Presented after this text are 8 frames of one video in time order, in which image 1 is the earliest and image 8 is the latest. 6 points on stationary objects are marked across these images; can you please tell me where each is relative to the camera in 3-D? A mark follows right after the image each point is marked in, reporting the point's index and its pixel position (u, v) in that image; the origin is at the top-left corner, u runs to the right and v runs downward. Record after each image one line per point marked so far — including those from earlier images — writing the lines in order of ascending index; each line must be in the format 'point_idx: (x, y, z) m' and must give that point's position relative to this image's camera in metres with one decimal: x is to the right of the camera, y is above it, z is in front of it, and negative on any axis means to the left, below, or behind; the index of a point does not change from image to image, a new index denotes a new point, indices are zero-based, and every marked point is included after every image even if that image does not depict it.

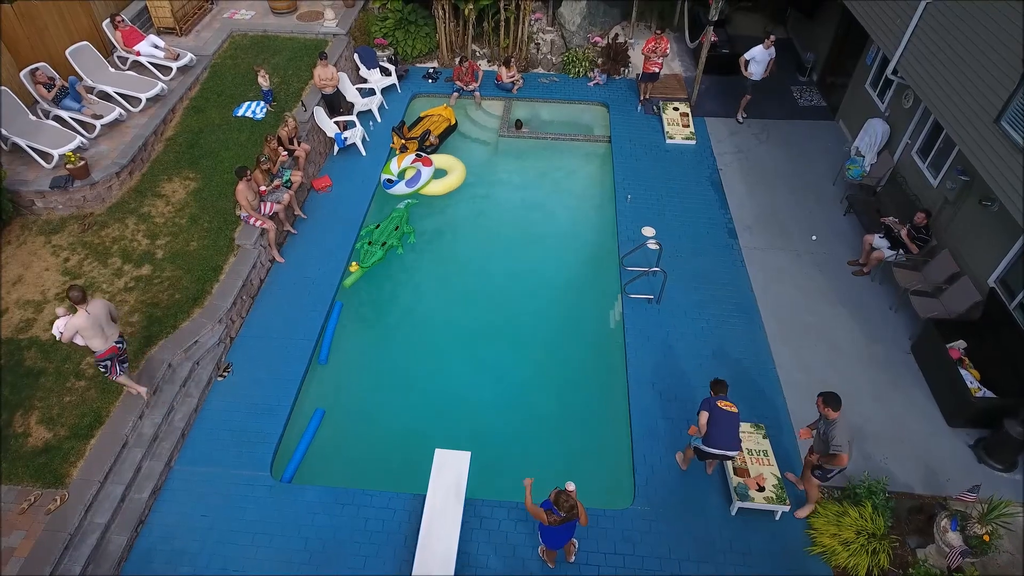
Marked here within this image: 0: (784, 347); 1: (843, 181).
0: (+4.2, -0.9, +9.7) m
1: (+6.4, +2.0, +12.5) m
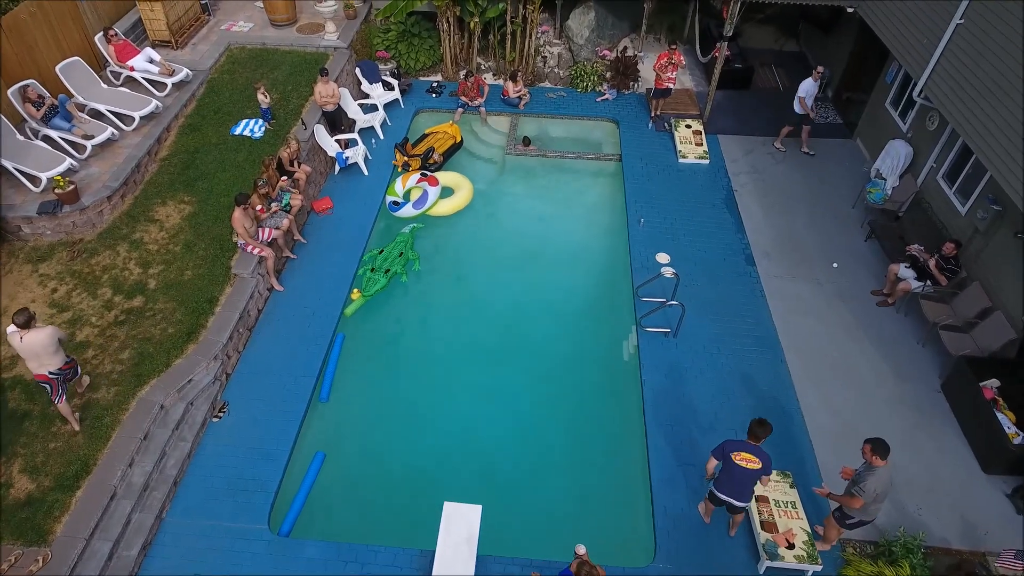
0: (+4.3, -1.4, +9.3) m
1: (+6.6, +1.5, +12.0) m
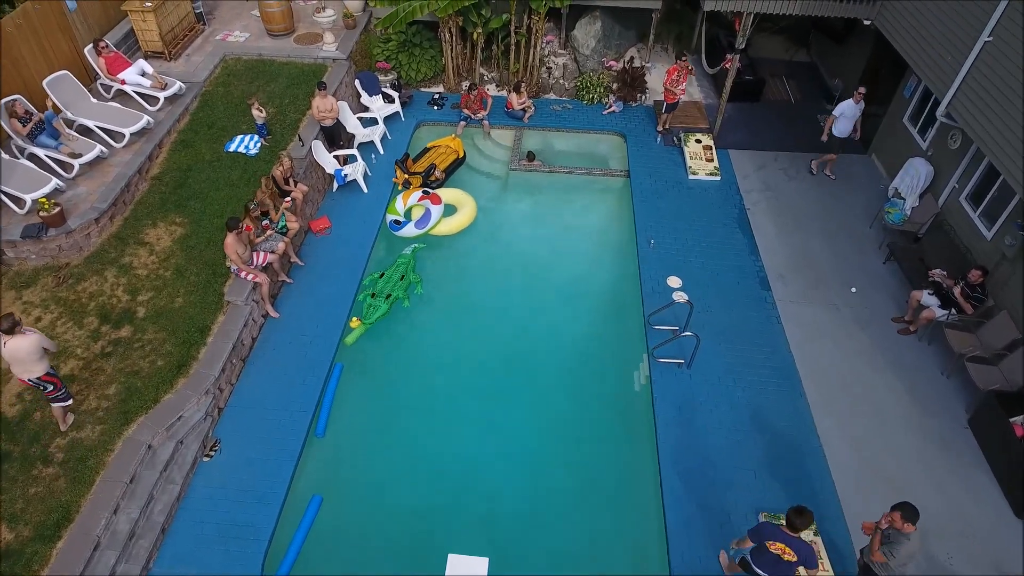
0: (+4.4, -1.8, +8.8) m
1: (+6.7, +1.1, +11.6) m
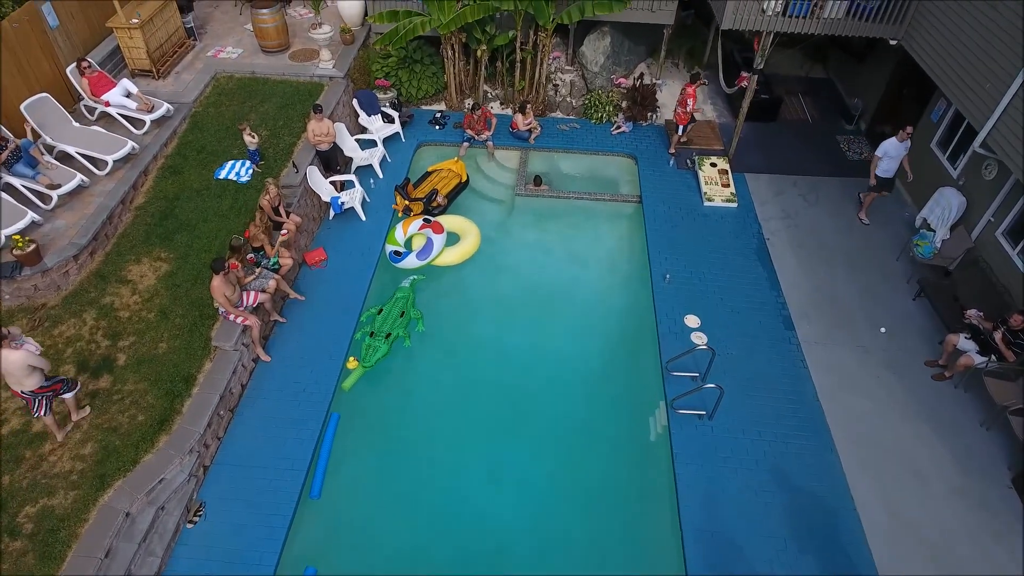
0: (+4.5, -2.4, +8.2) m
1: (+6.8, +0.5, +11.0) m
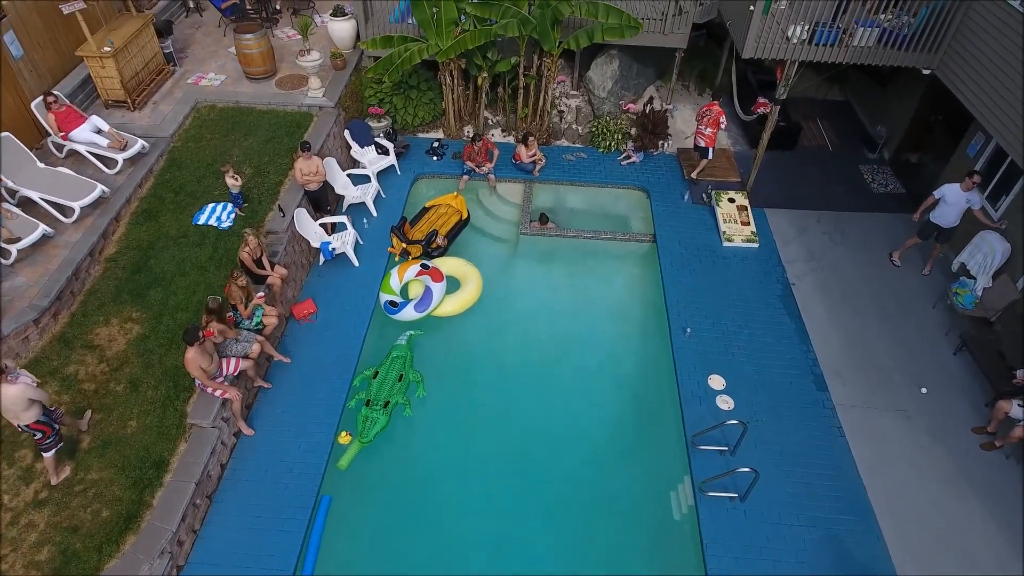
0: (+4.6, -3.2, +7.4) m
1: (+6.9, -0.3, +10.2) m
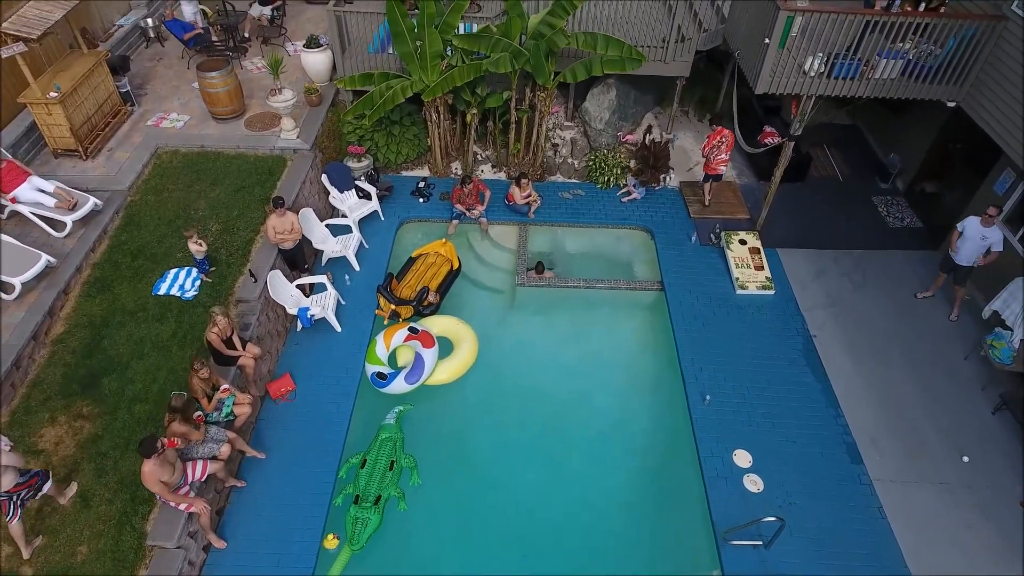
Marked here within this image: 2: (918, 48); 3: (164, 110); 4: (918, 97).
0: (+4.8, -4.0, +6.6) m
1: (+6.9, -1.0, +9.4) m
2: (+5.9, +3.5, +9.4) m
3: (-6.3, +3.3, +11.7) m
4: (+6.2, +2.9, +9.8) m
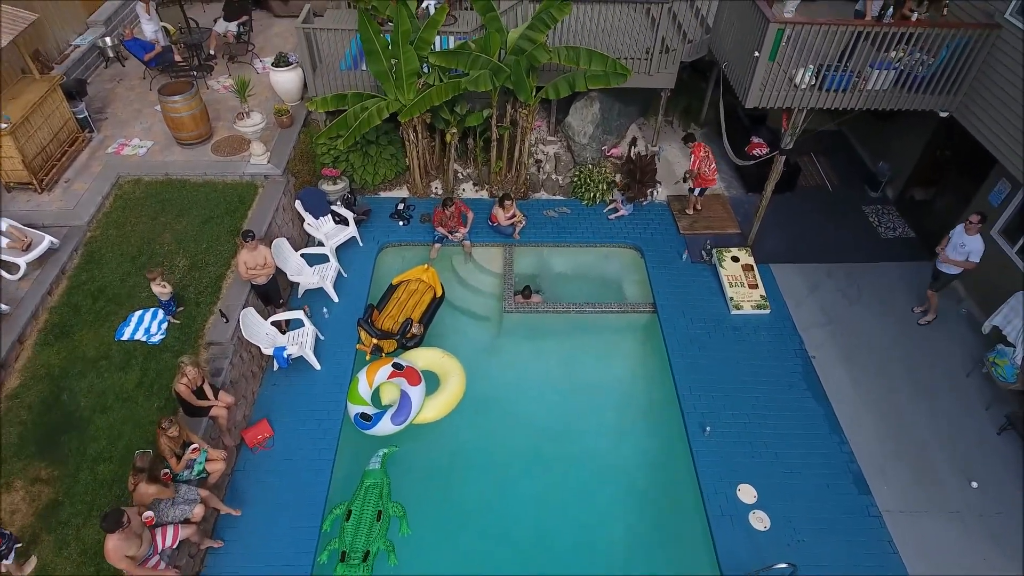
0: (+4.8, -4.3, +6.3) m
1: (+6.7, -1.2, +9.2) m
2: (+5.7, +3.3, +9.1) m
3: (-6.7, +2.6, +11.0) m
4: (+5.9, +2.7, +9.5) m
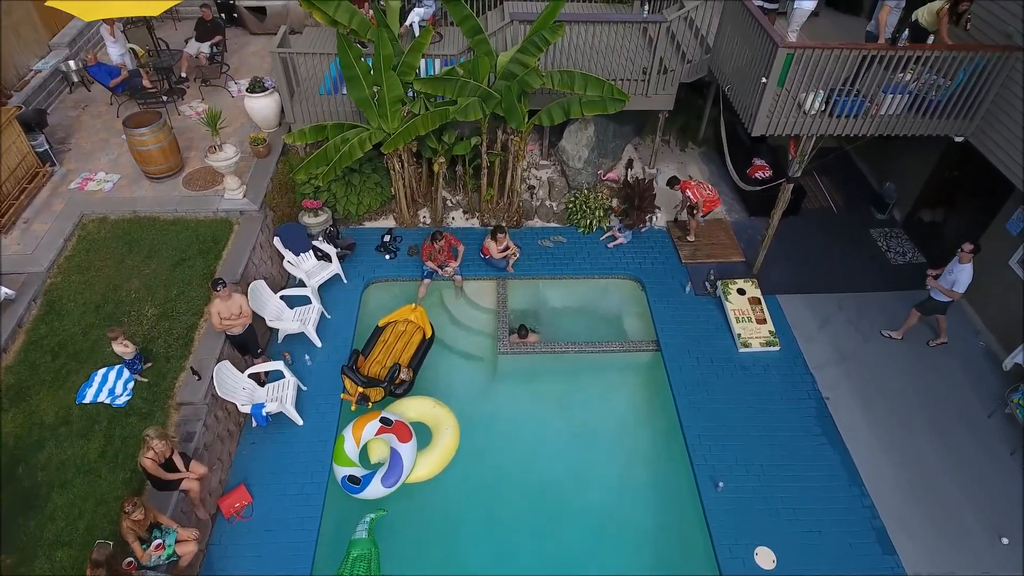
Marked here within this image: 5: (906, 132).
0: (+4.9, -4.8, +5.8) m
1: (+6.7, -1.7, +8.7) m
2: (+5.5, +2.8, +8.6) m
3: (-6.8, +1.9, +10.3) m
4: (+5.8, +2.2, +9.0) m
5: (+5.5, +2.2, +9.0) m
